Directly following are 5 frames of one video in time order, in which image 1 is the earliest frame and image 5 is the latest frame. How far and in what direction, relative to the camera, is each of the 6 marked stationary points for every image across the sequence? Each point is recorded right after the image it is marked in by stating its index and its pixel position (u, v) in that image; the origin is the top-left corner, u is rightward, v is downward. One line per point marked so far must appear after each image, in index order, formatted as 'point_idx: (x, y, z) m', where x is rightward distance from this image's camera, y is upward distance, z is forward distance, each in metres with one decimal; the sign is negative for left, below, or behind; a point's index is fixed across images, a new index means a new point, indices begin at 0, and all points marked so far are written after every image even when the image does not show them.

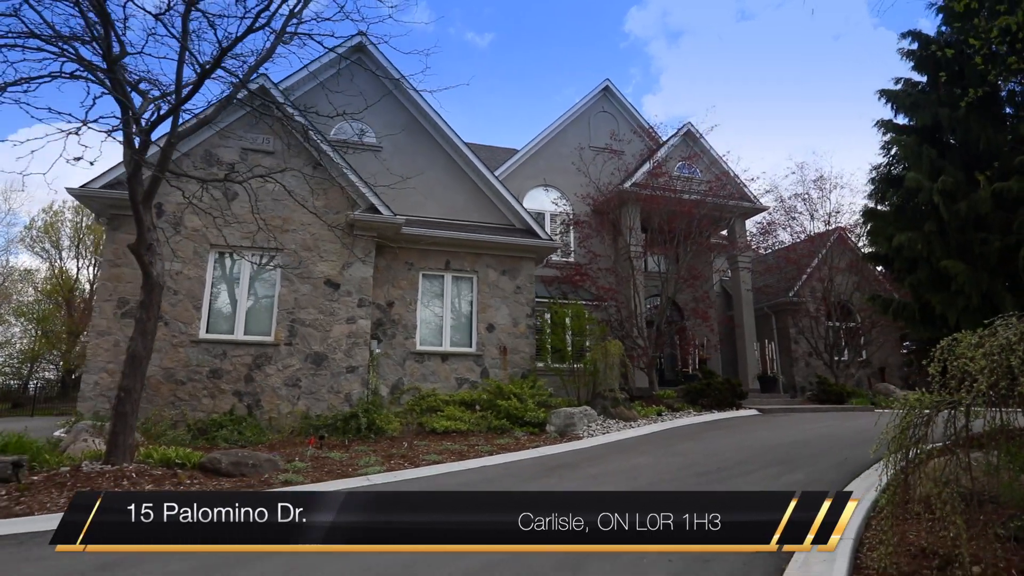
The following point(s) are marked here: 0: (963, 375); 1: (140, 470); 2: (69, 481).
0: (+2.5, -0.5, +3.2) m
1: (-4.0, -2.0, +6.4) m
2: (-4.5, -2.0, +6.0) m
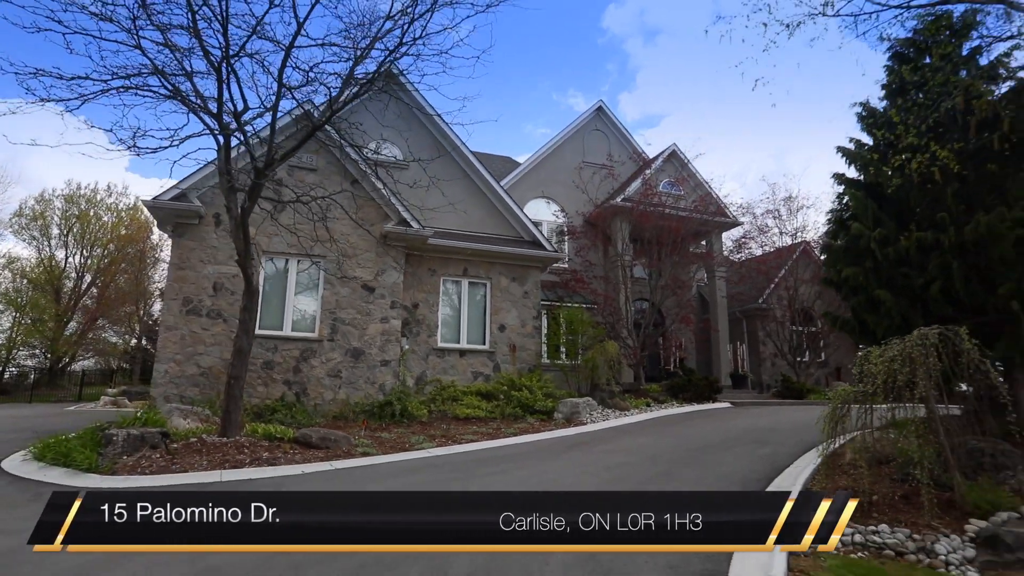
0: (+3.2, -0.8, +5.1) m
1: (-3.6, -2.1, +8.0) m
2: (-4.0, -2.1, +7.5) m
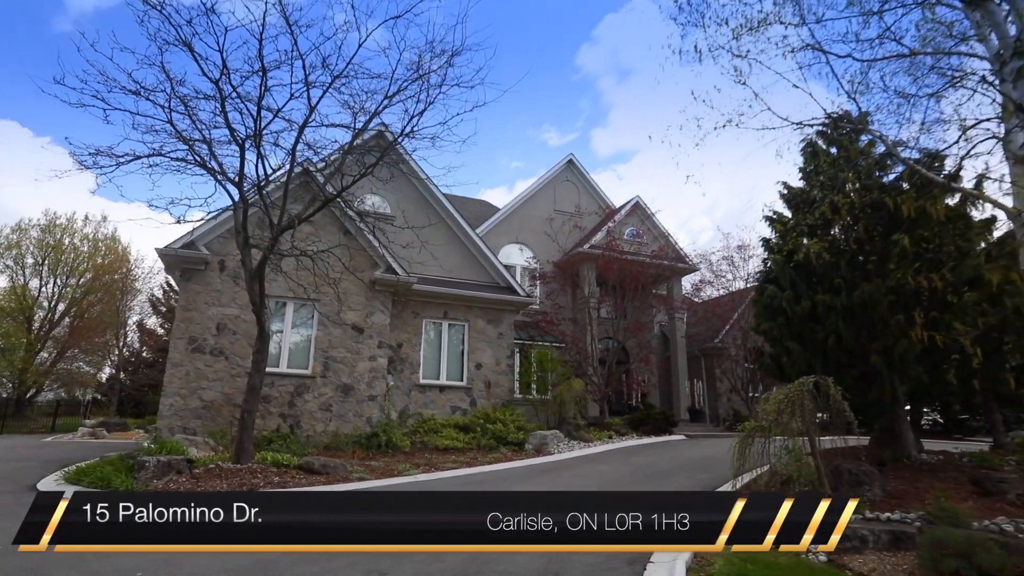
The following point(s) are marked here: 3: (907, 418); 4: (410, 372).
0: (+2.9, -1.4, +6.7) m
1: (-3.9, -2.8, +9.1) m
2: (-4.3, -2.8, +8.7) m
3: (+6.2, -2.0, +9.0) m
4: (-2.6, -2.2, +14.9) m
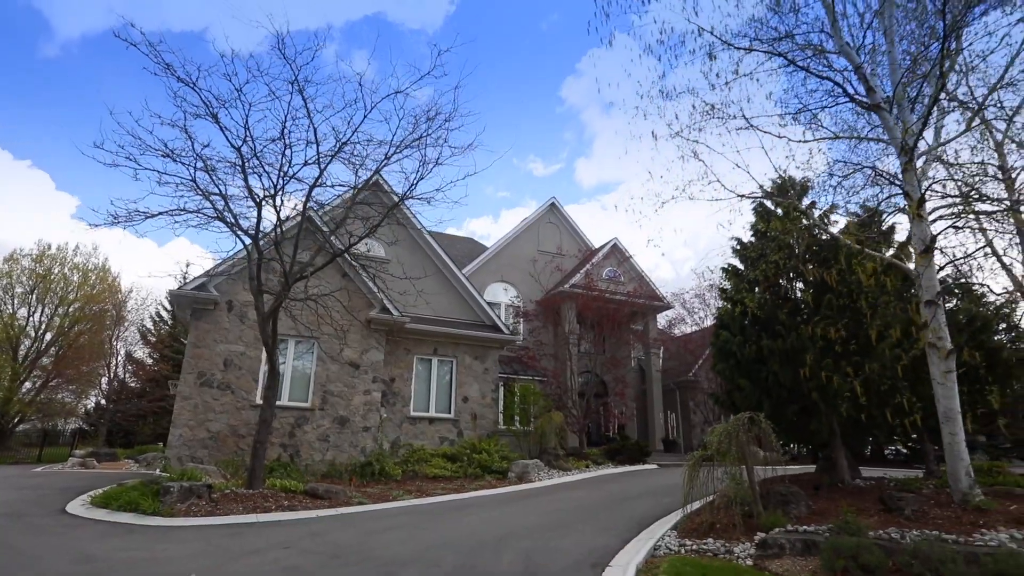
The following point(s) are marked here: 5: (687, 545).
0: (+2.7, -2.1, +8.0) m
1: (-4.2, -3.6, +10.2) m
2: (-4.6, -3.5, +9.7) m
3: (+5.9, -2.9, +10.3) m
4: (-3.0, -3.2, +16.0) m
5: (+2.2, -3.3, +7.4) m
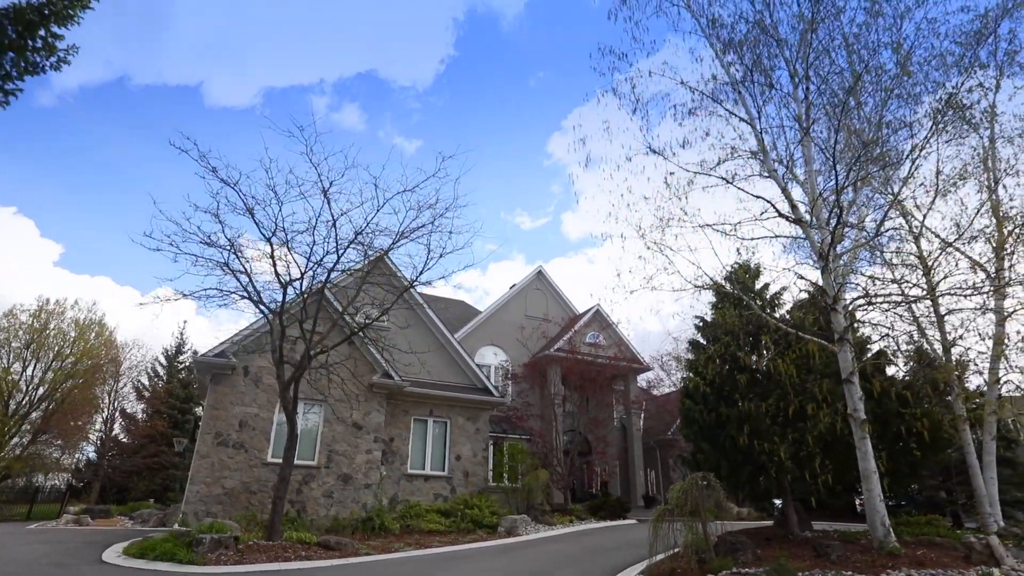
0: (+2.6, -3.4, +9.5) m
1: (-4.4, -5.1, +11.4) m
2: (-4.8, -4.9, +10.9) m
3: (+5.7, -4.4, +11.9) m
4: (-3.3, -5.2, +17.2) m
5: (+2.1, -4.5, +8.8) m
